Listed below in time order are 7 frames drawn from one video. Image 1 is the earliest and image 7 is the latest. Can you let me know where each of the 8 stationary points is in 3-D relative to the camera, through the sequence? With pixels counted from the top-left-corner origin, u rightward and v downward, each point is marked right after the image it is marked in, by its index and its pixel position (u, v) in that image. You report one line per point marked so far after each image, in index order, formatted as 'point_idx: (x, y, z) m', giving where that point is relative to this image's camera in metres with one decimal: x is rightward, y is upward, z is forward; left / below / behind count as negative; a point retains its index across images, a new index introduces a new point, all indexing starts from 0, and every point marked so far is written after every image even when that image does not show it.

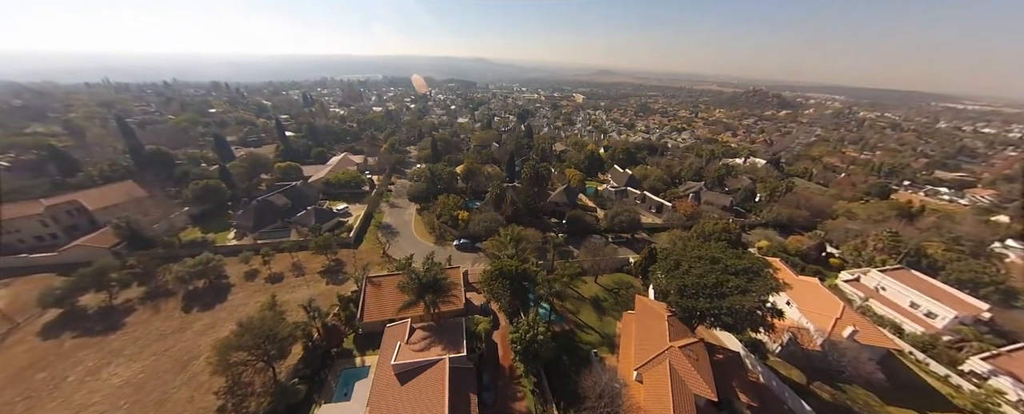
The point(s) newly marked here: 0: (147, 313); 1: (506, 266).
0: (-22.1, -6.4, +15.6) m
1: (-0.4, -3.7, +15.9) m
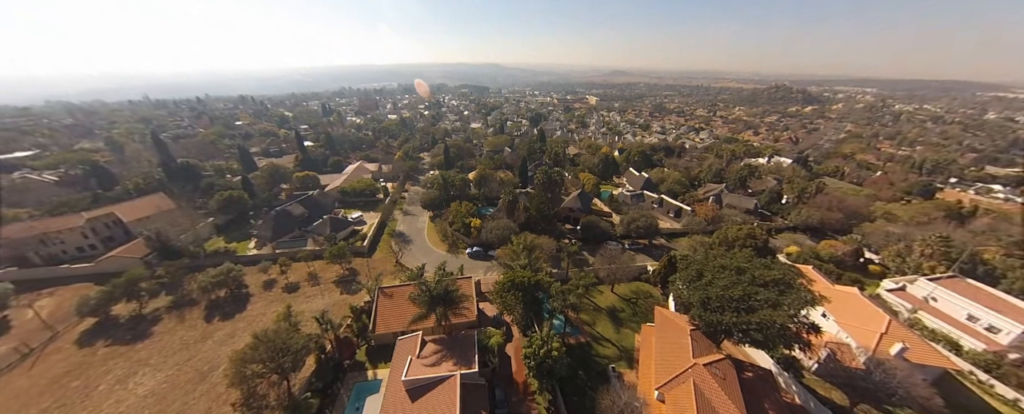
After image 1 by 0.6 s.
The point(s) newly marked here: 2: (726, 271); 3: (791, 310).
0: (-21.3, -7.2, +16.2) m
1: (+0.4, -4.3, +15.5) m
2: (+12.6, -3.8, +15.2) m
3: (+13.3, -4.9, +12.4) m
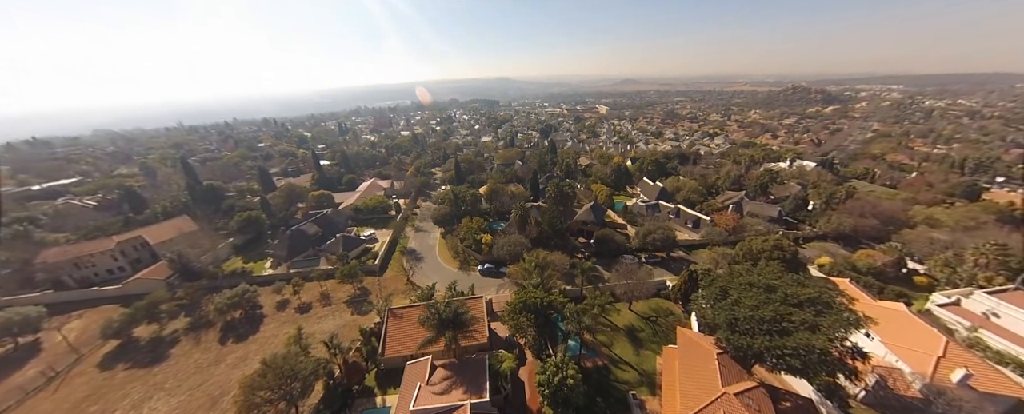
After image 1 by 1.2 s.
0: (-20.5, -8.7, +16.5) m
1: (+1.0, -5.2, +14.9) m
2: (+13.2, -4.5, +14.1) m
3: (+13.8, -5.5, +11.2) m
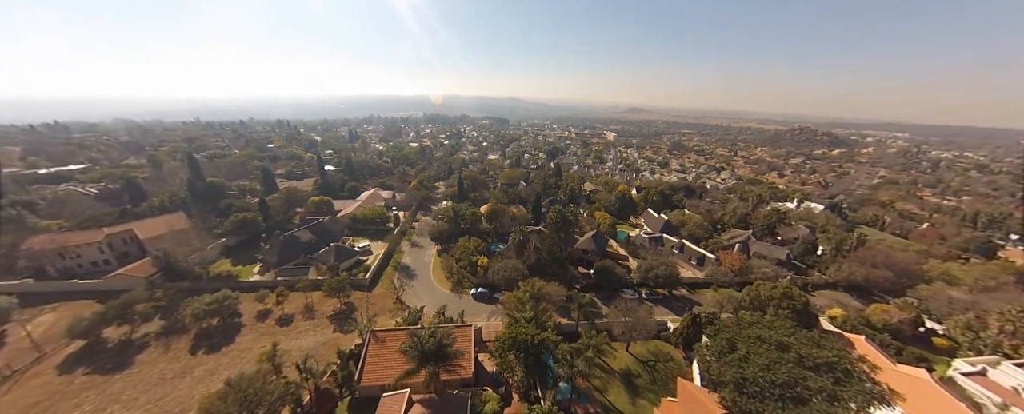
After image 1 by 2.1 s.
0: (-21.2, -8.6, +15.5) m
1: (+0.5, -6.8, +13.9) m
2: (+12.7, -6.9, +13.0) m
3: (+13.2, -7.8, +10.1) m
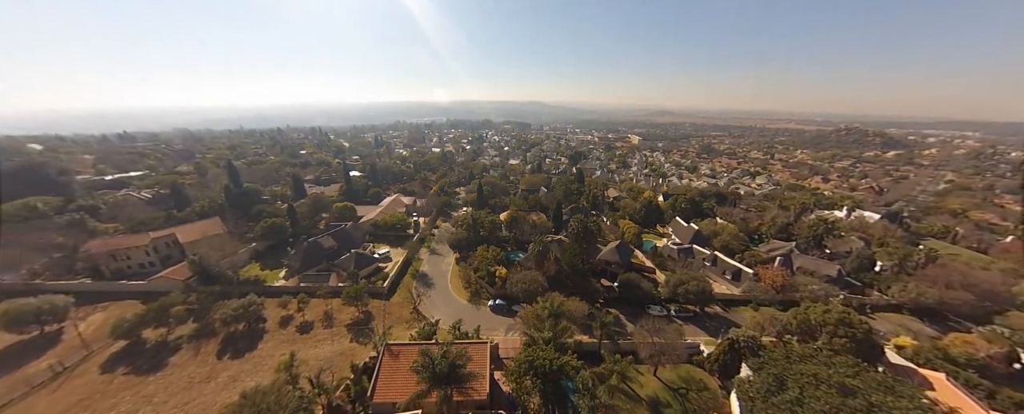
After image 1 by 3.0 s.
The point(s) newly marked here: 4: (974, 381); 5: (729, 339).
0: (-20.2, -9.2, +16.2) m
1: (+1.3, -7.5, +13.0) m
2: (+13.4, -7.7, +11.2) m
3: (+13.7, -8.5, +8.2) m
4: (+29.9, -11.4, +16.8) m
5: (+14.5, -8.8, +17.1) m
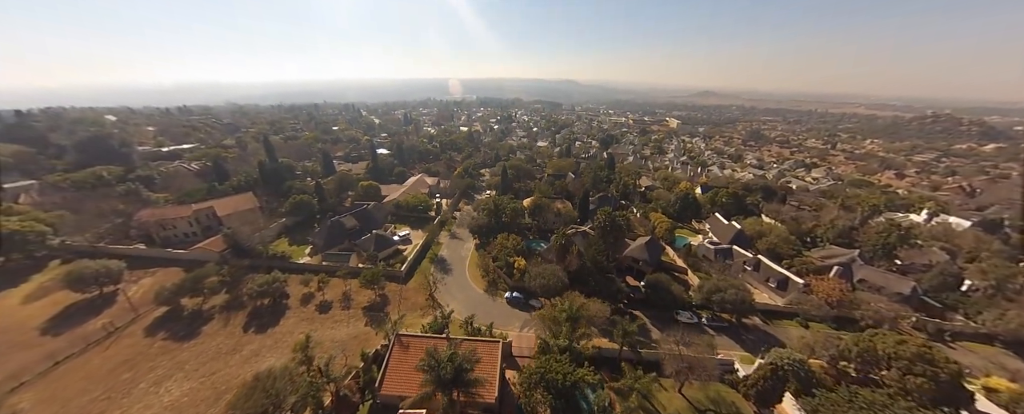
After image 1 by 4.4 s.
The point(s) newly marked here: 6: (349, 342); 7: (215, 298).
0: (-19.4, -7.7, +17.2) m
1: (+1.8, -7.4, +11.9) m
2: (+13.7, -8.4, +9.1) m
3: (+13.7, -9.5, +6.2) m
4: (+30.4, -12.6, +13.4) m
5: (+15.2, -9.1, +15.0) m
6: (-10.1, -8.4, +16.2) m
7: (-22.0, -6.7, +19.2) m
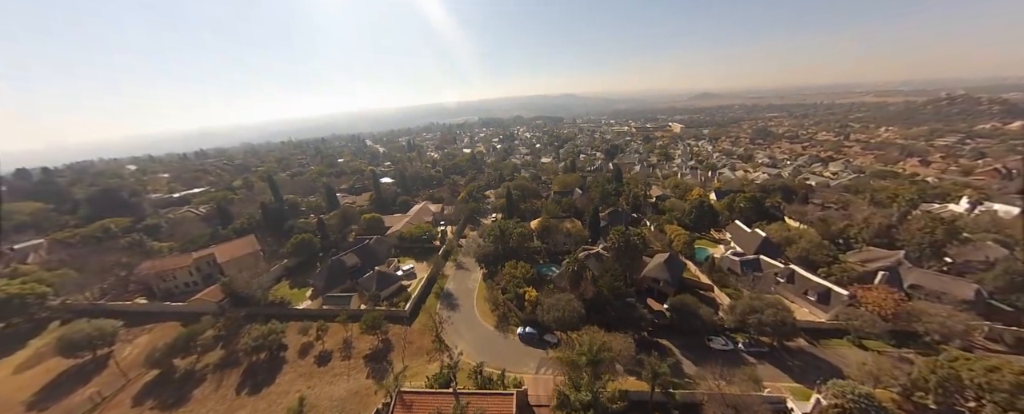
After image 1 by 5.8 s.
0: (-18.5, -11.0, +15.9) m
1: (+2.5, -8.8, +10.1) m
2: (+14.3, -8.8, +6.9) m
3: (+14.2, -9.7, +3.9) m
4: (+31.4, -12.0, +10.5) m
5: (+16.0, -9.7, +12.6) m
6: (-9.2, -11.0, +14.6) m
7: (-21.0, -10.3, +18.1) m
